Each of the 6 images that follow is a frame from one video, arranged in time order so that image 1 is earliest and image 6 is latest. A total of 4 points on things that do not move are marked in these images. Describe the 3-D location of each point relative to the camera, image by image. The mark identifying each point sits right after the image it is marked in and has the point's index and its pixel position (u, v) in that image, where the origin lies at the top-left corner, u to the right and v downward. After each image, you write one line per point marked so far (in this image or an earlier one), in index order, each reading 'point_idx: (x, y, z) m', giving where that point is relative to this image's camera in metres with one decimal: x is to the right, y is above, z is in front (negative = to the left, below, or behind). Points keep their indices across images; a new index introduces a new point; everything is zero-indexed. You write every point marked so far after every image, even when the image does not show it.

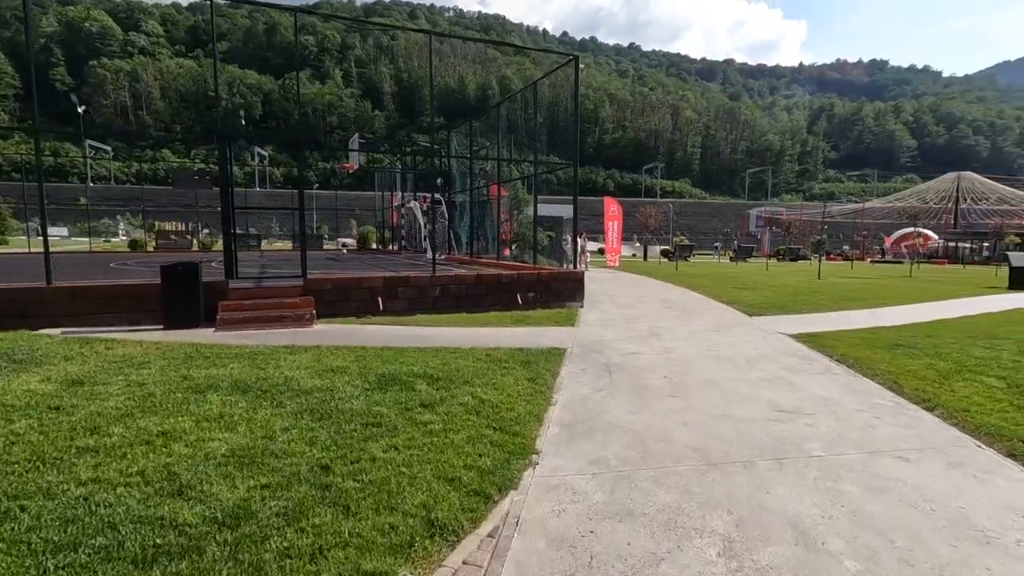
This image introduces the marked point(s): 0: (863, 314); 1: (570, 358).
0: (+7.1, -0.5, +10.9) m
1: (+0.7, -0.8, +6.4) m
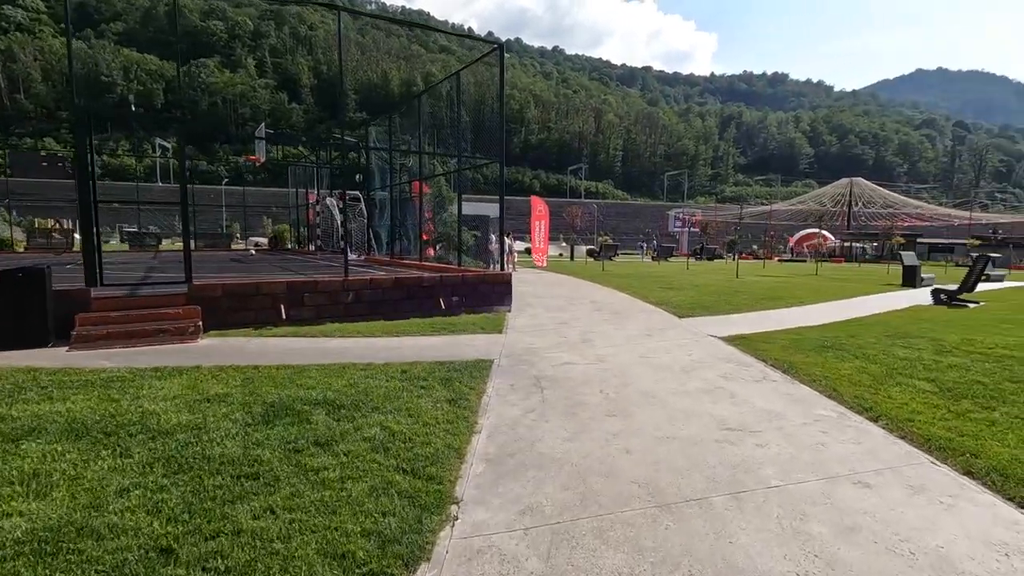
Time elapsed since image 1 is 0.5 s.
0: (+5.6, -0.5, +11.1) m
1: (-0.1, -0.9, +5.8) m
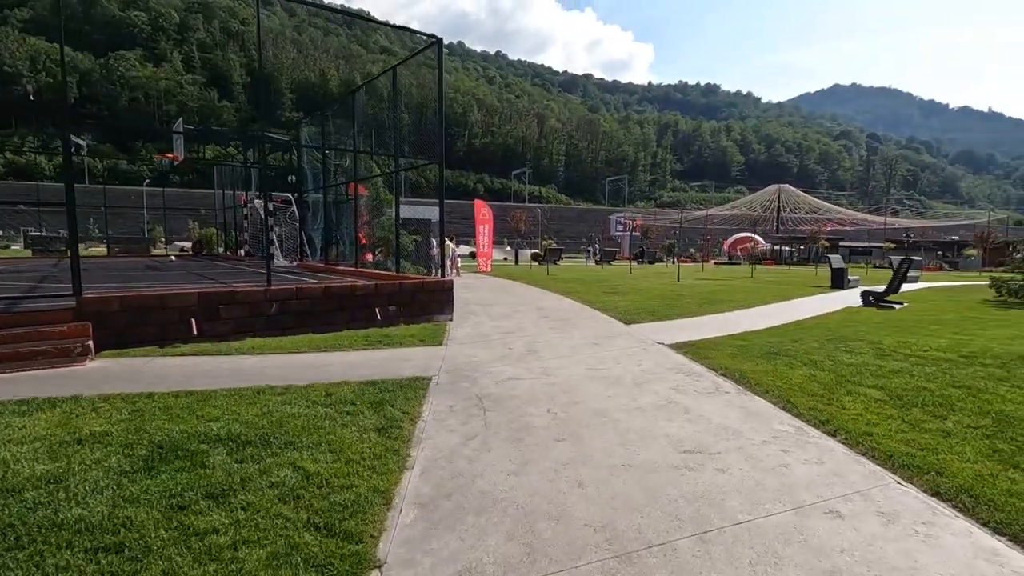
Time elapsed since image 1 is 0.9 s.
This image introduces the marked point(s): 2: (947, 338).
0: (+4.4, -0.6, +11.1) m
1: (-0.7, -1.0, +5.3) m
2: (+6.8, -0.8, +8.5) m
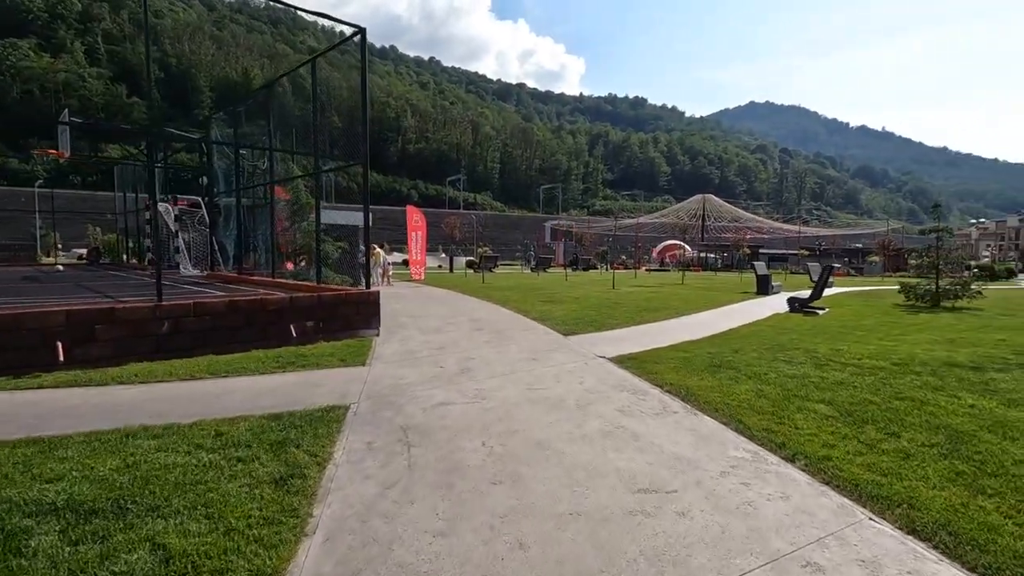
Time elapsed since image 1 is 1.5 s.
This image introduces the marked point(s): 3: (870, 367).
0: (+3.1, -0.8, +11.0) m
1: (-1.3, -1.1, +4.5) m
2: (+5.8, -0.9, +8.6) m
3: (+4.5, -1.0, +6.8) m
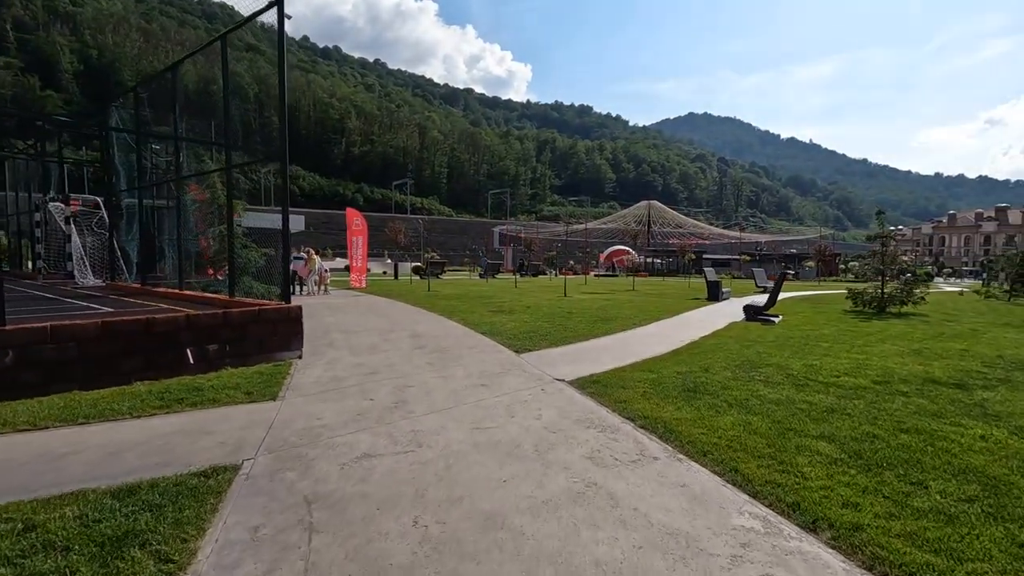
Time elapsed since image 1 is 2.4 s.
0: (+2.1, -1.0, +10.2) m
1: (-1.7, -1.3, +3.4) m
2: (+5.0, -1.0, +8.1) m
3: (+3.9, -1.1, +6.2) m
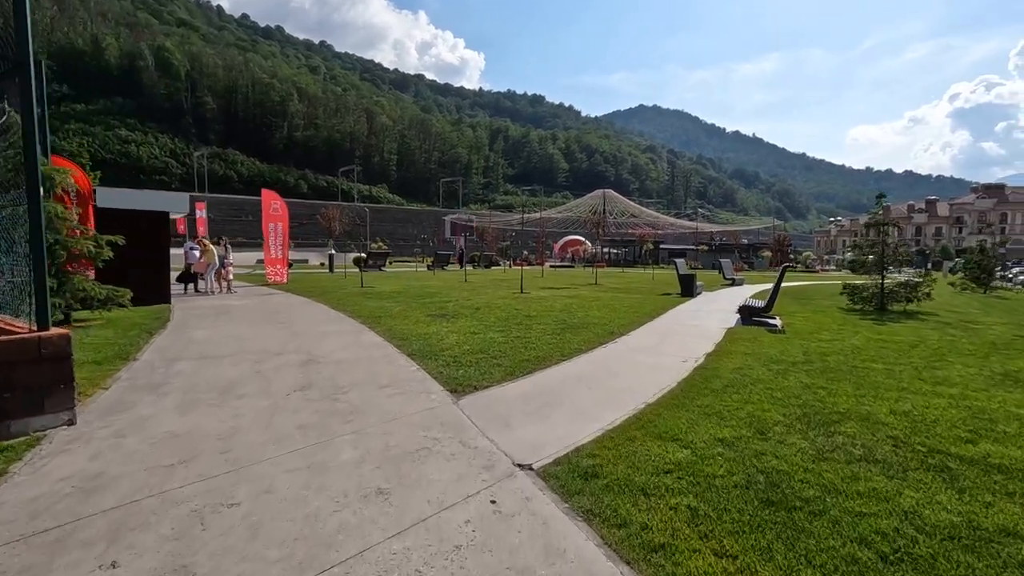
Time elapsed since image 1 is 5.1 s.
0: (+1.3, -1.0, +7.4) m
1: (-1.9, -1.5, +0.3) m
2: (+4.4, -1.1, +5.6) m
3: (+3.4, -1.2, +3.5) m
